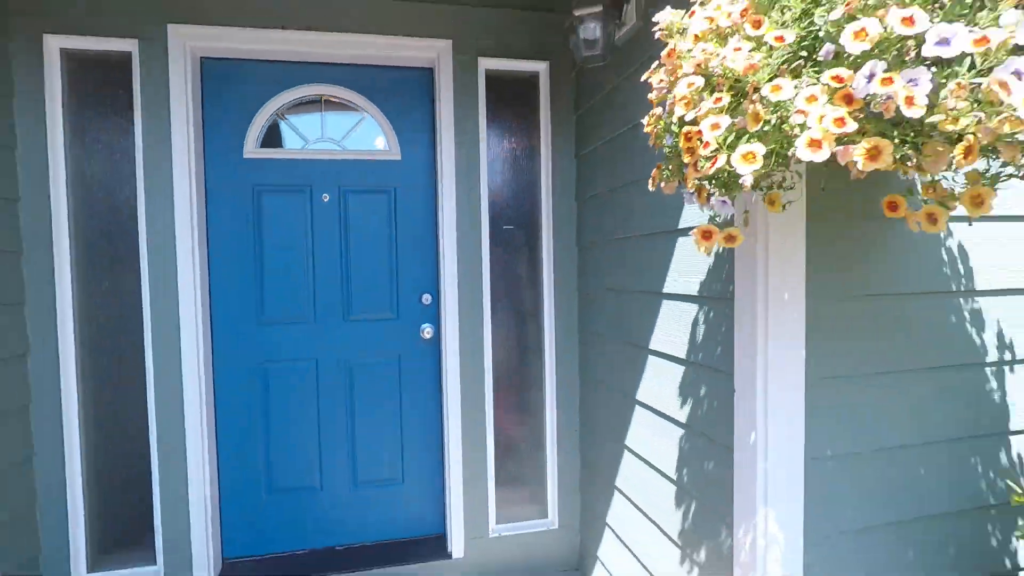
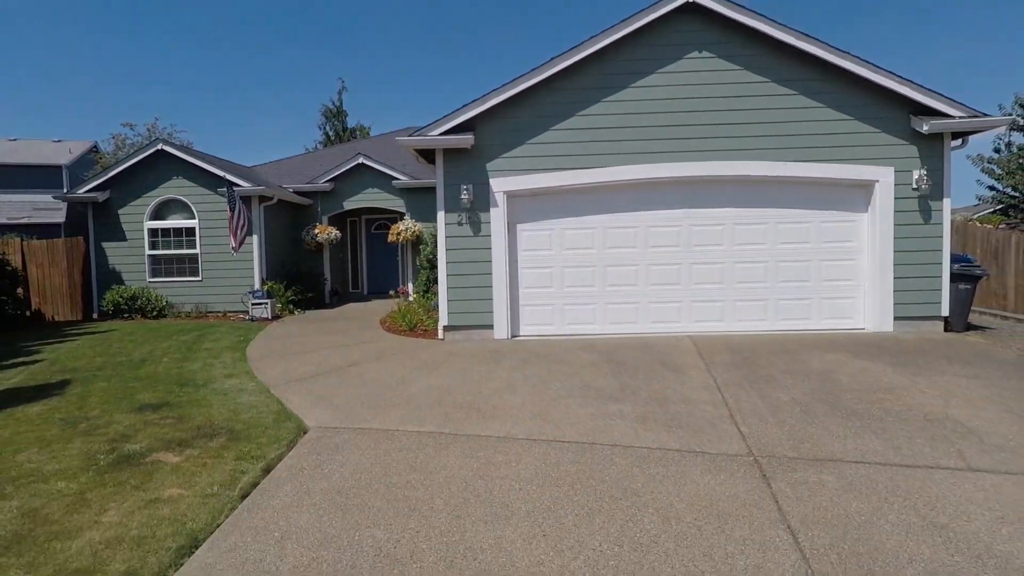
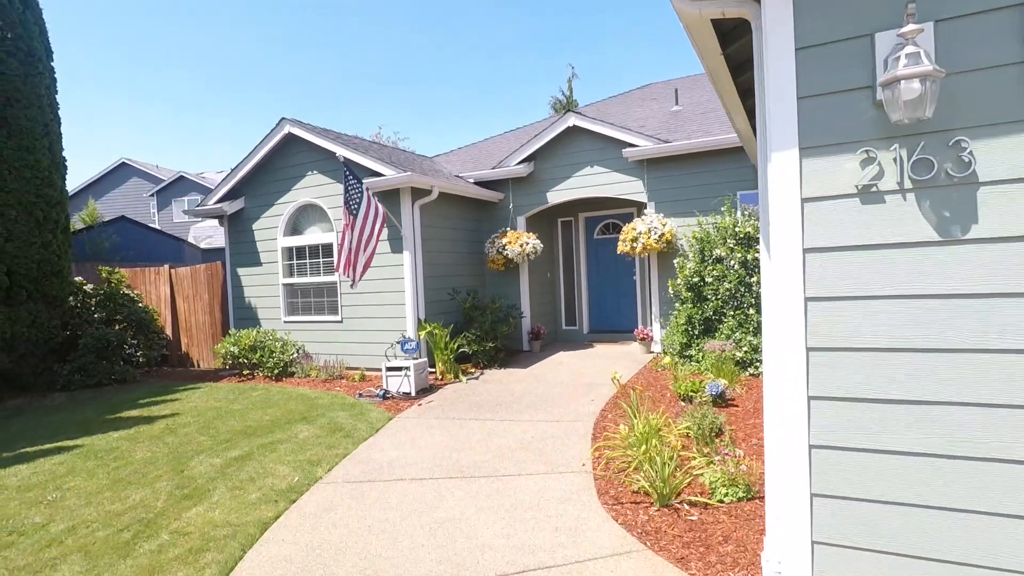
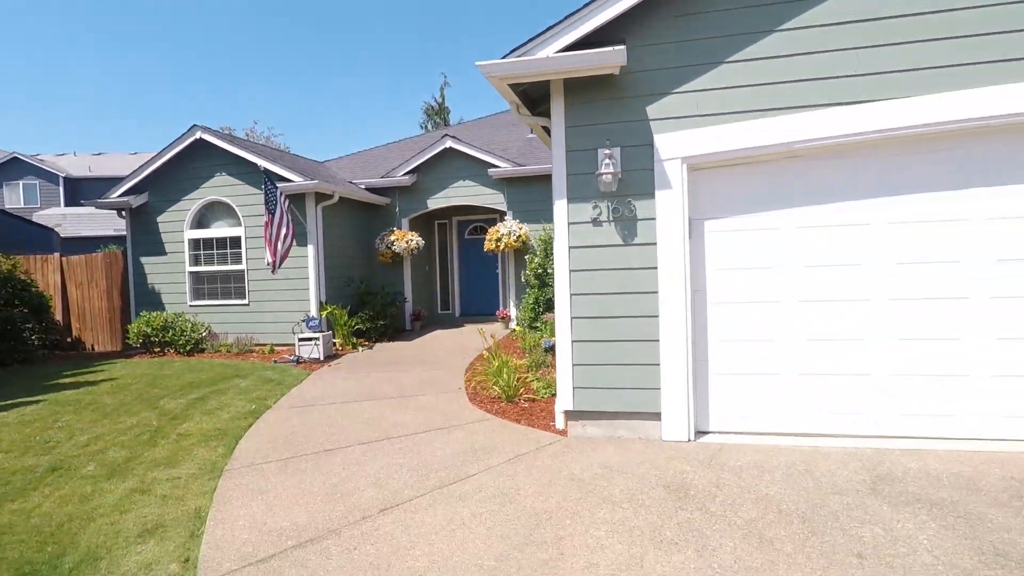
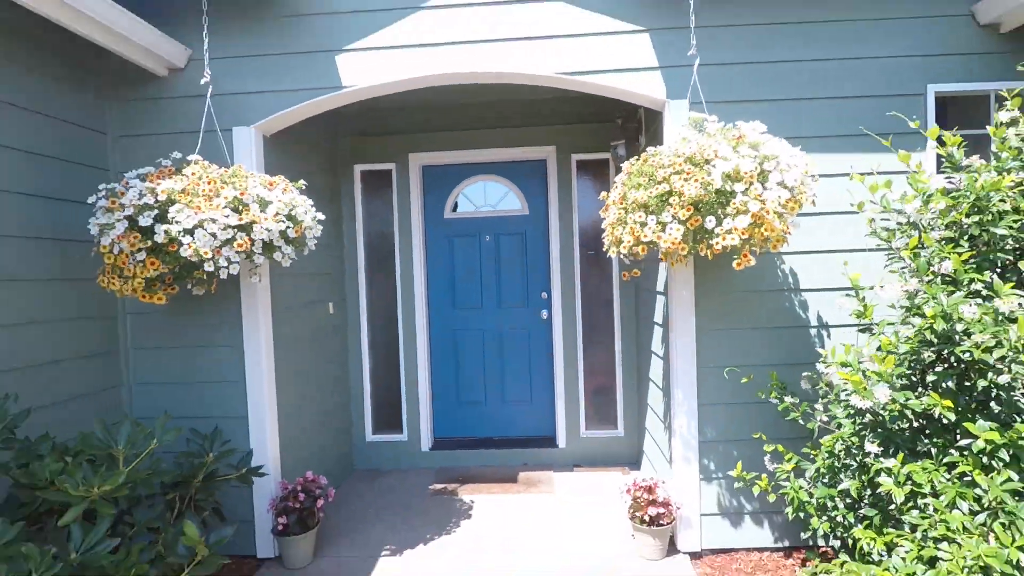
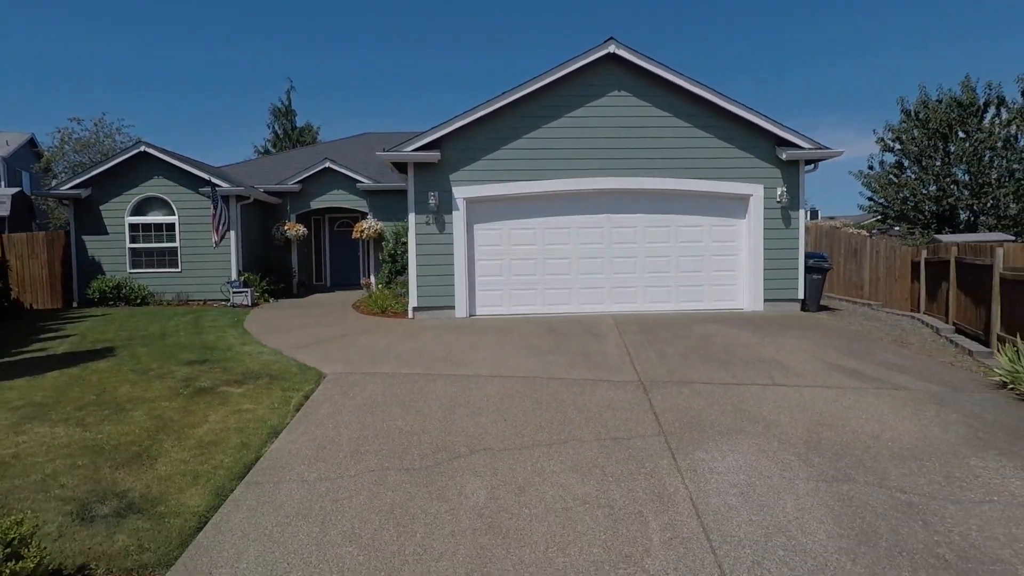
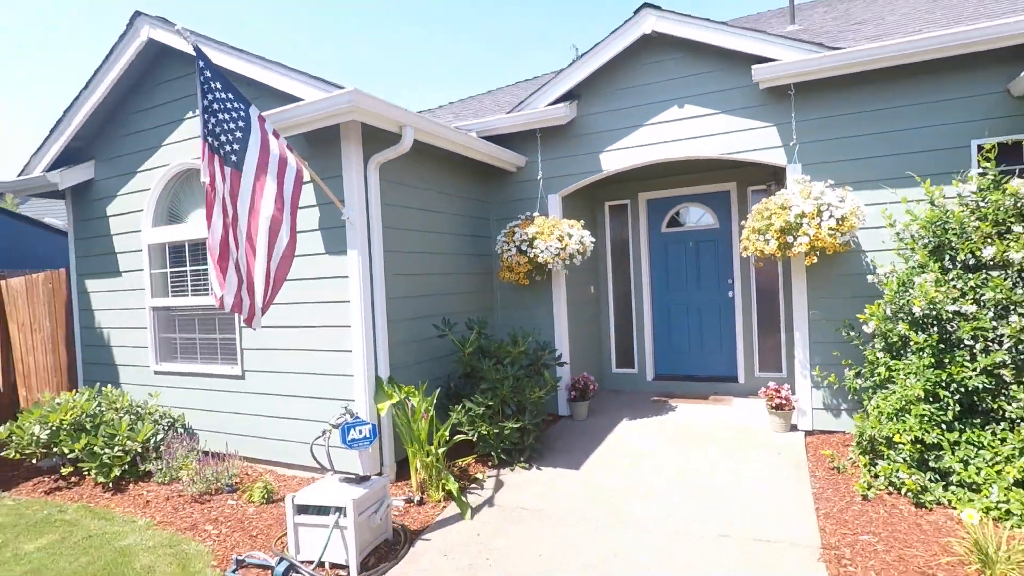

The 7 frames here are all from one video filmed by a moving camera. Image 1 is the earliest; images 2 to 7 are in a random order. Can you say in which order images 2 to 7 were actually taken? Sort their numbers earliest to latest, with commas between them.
5, 7, 3, 4, 2, 6
